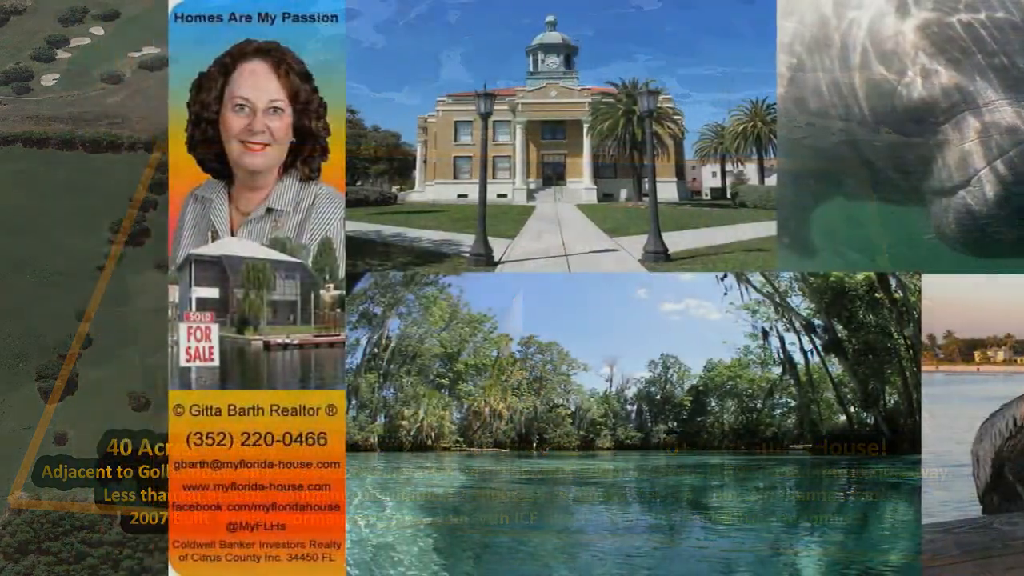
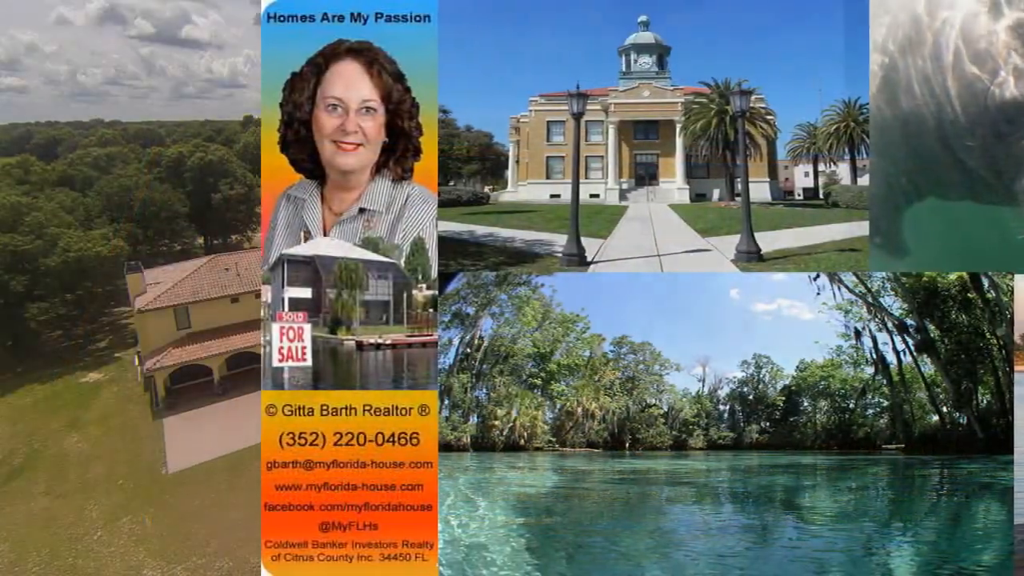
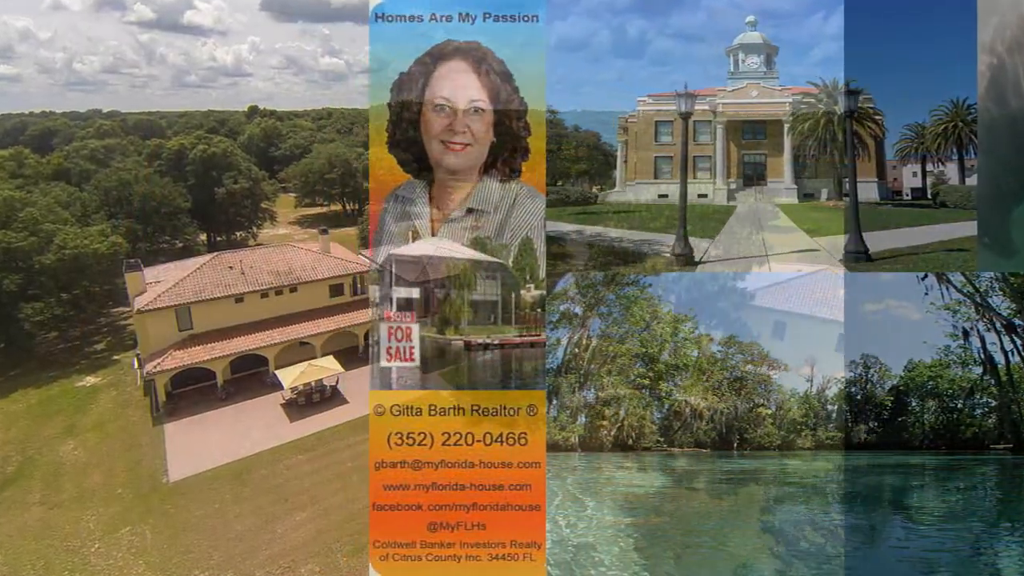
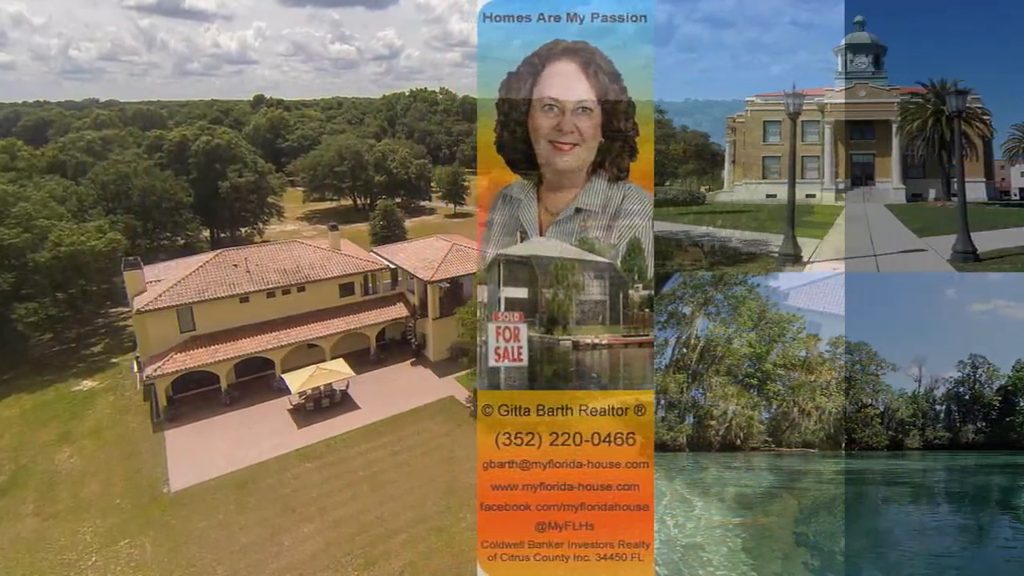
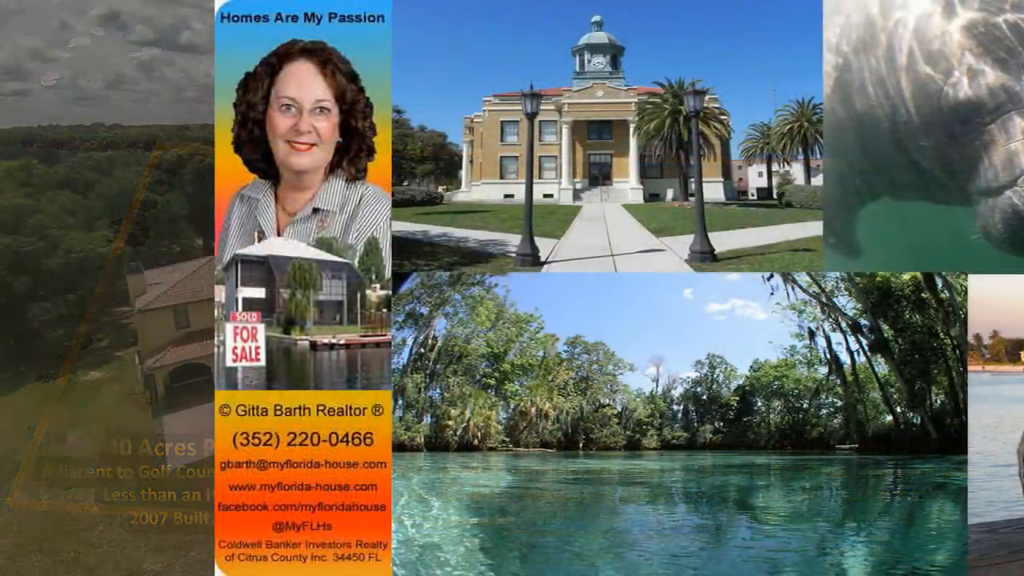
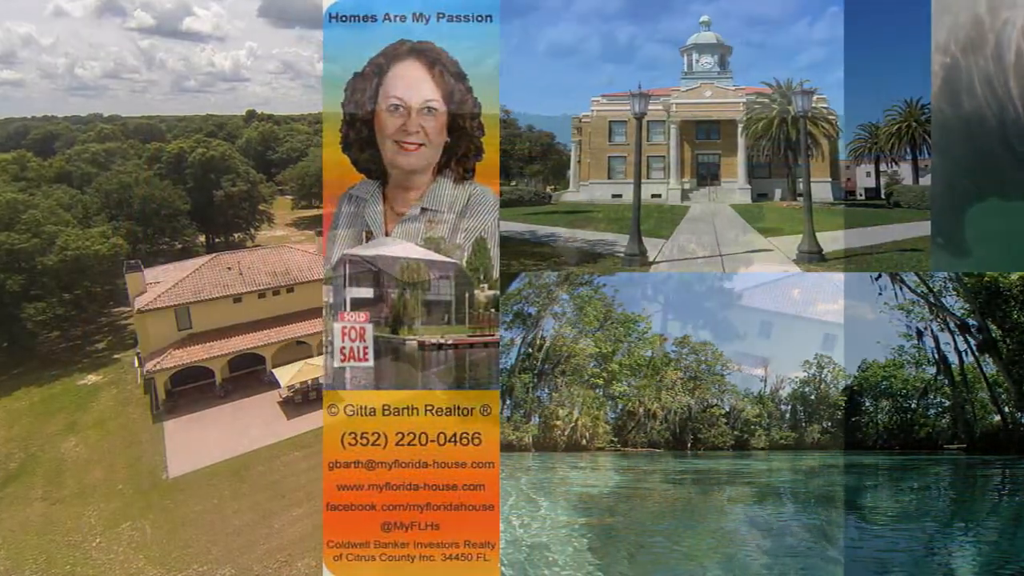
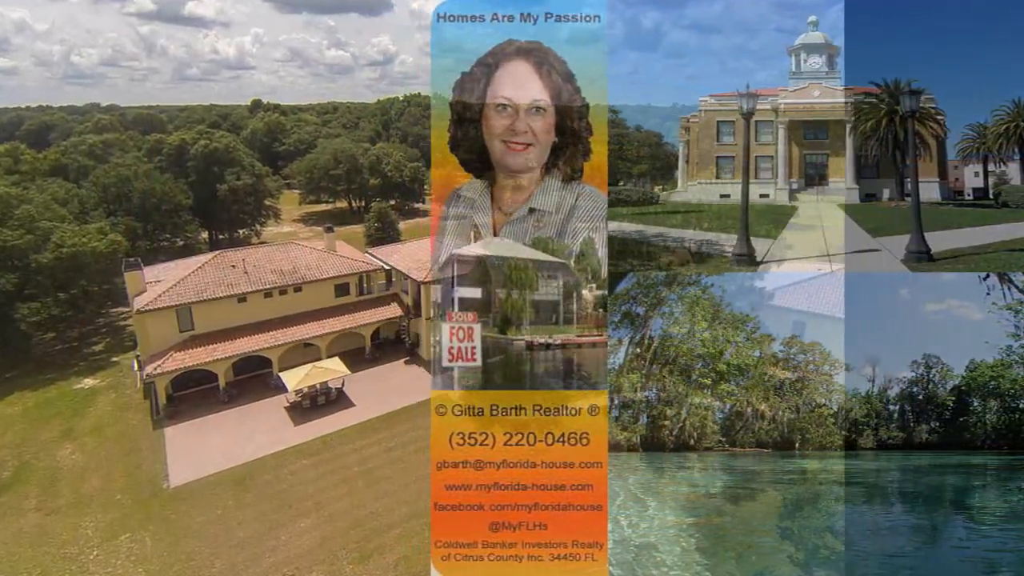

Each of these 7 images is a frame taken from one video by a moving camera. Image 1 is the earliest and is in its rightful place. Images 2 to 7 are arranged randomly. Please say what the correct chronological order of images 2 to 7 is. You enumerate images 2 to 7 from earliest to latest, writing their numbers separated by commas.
5, 2, 6, 3, 7, 4
